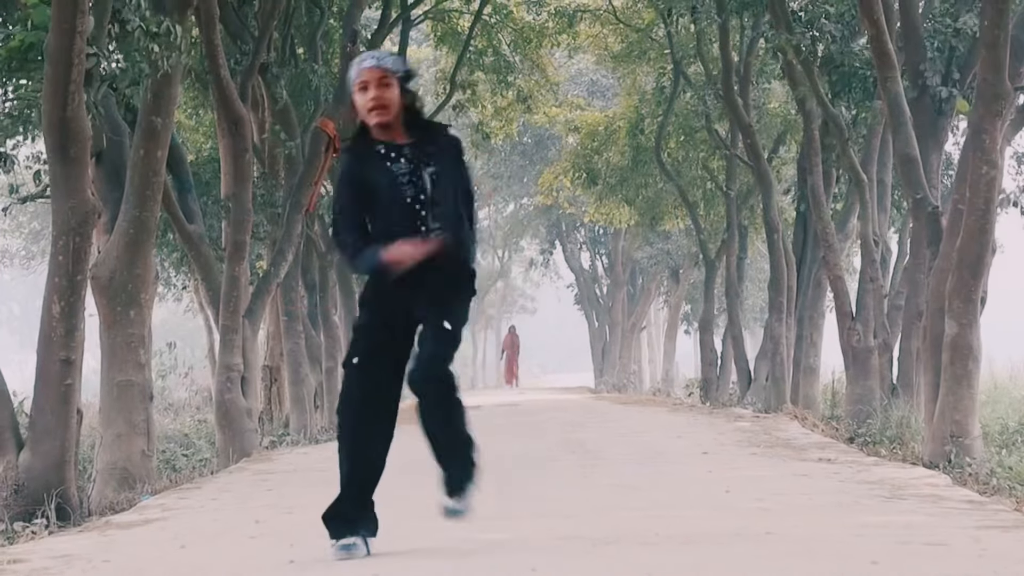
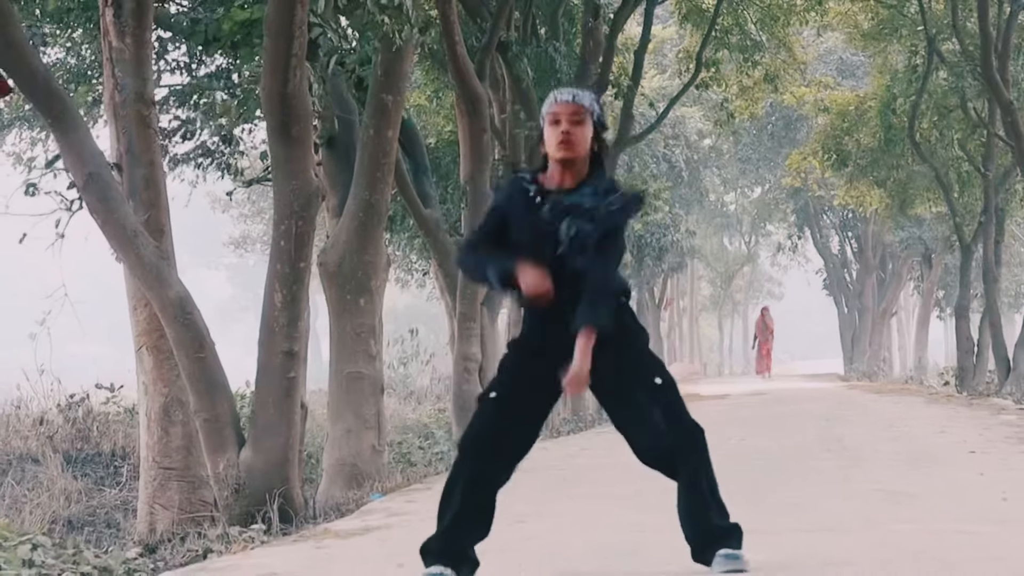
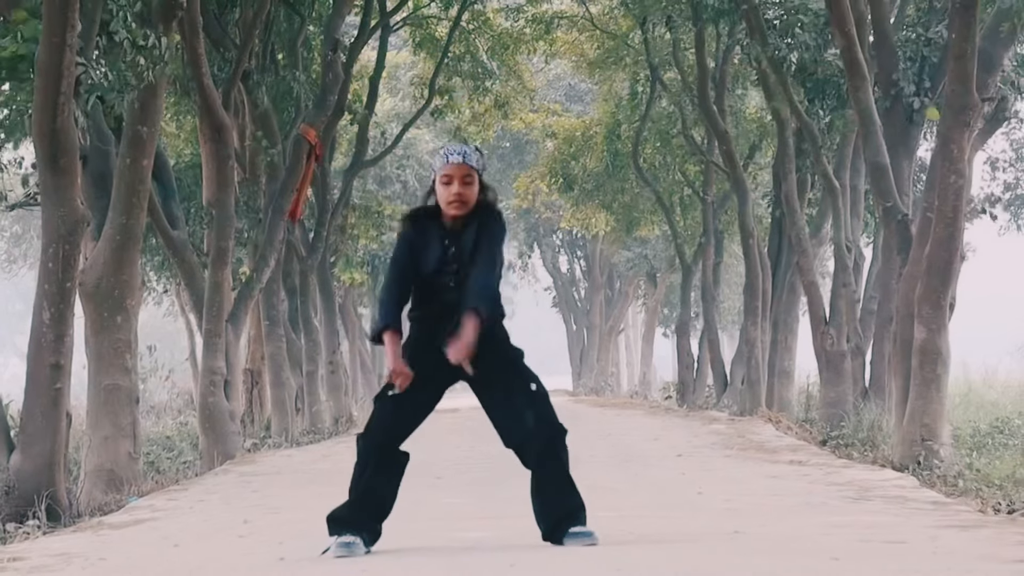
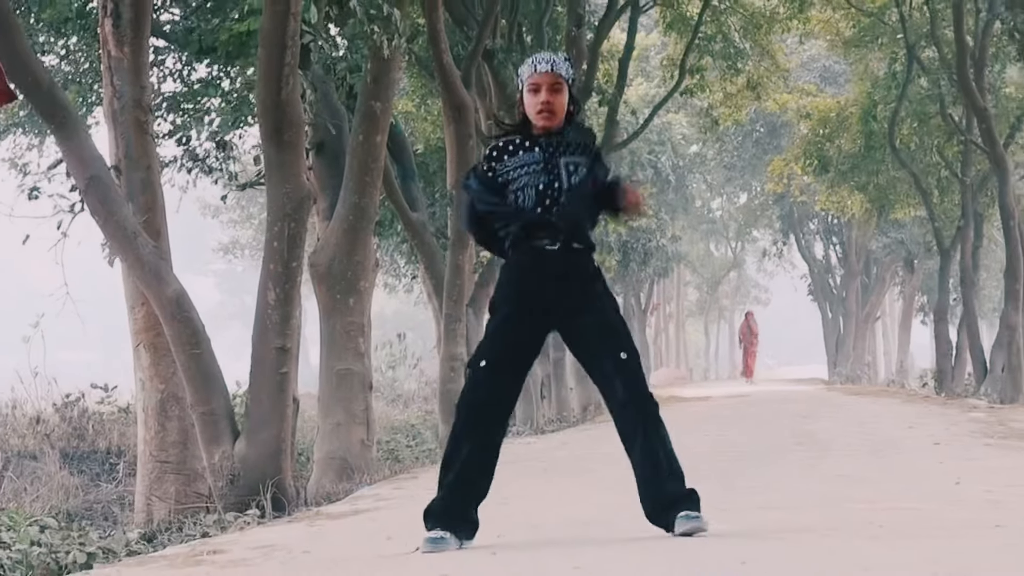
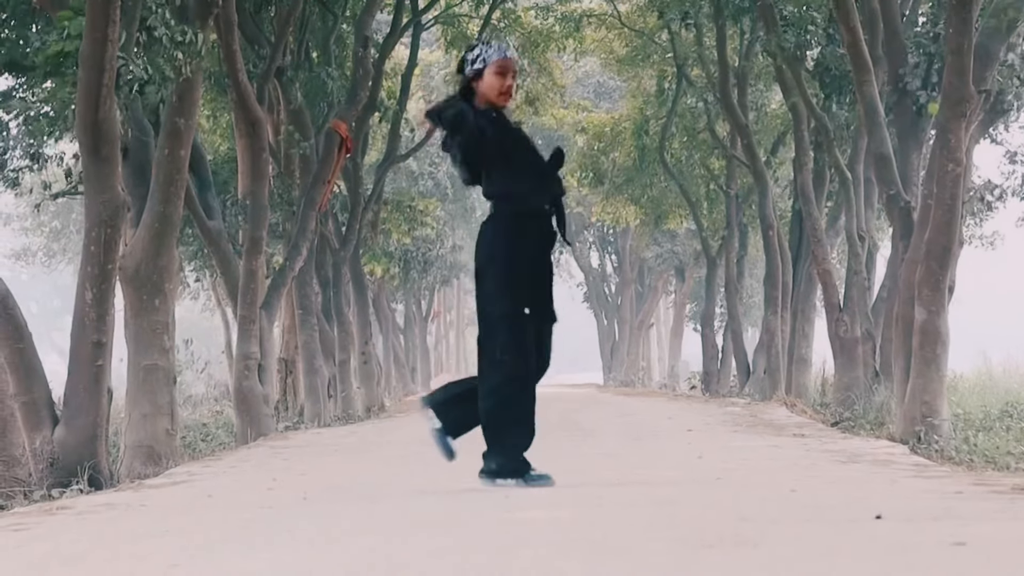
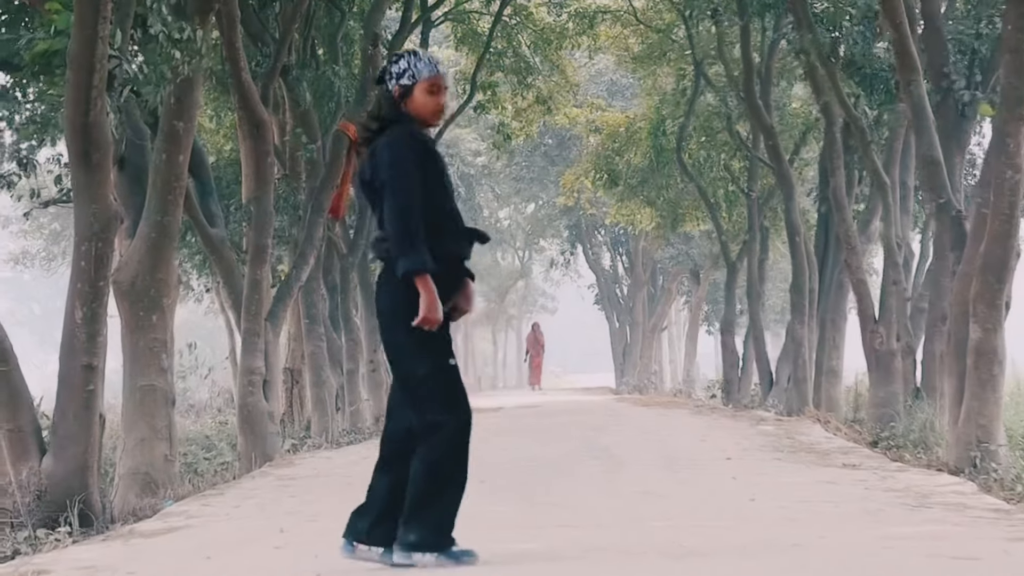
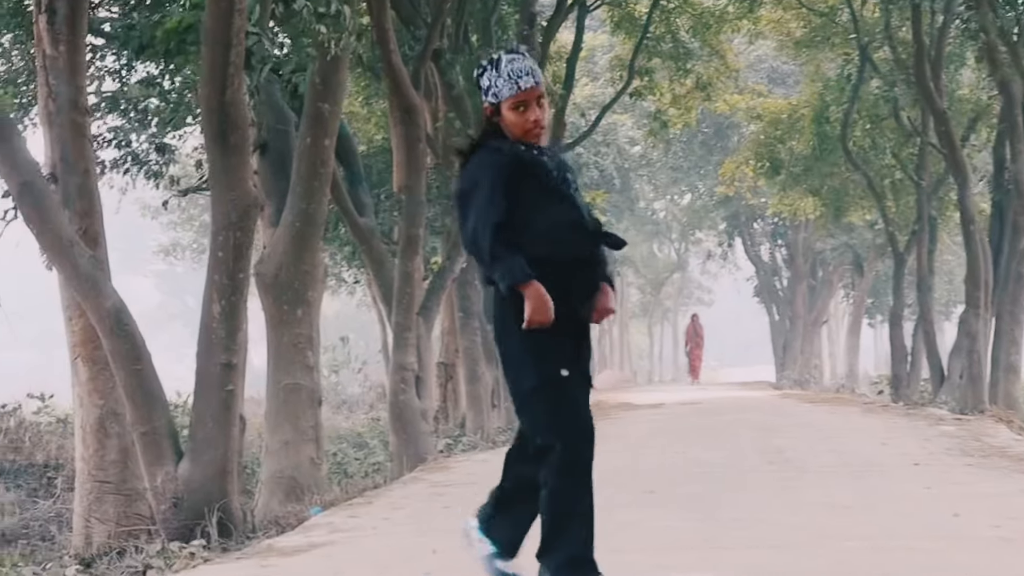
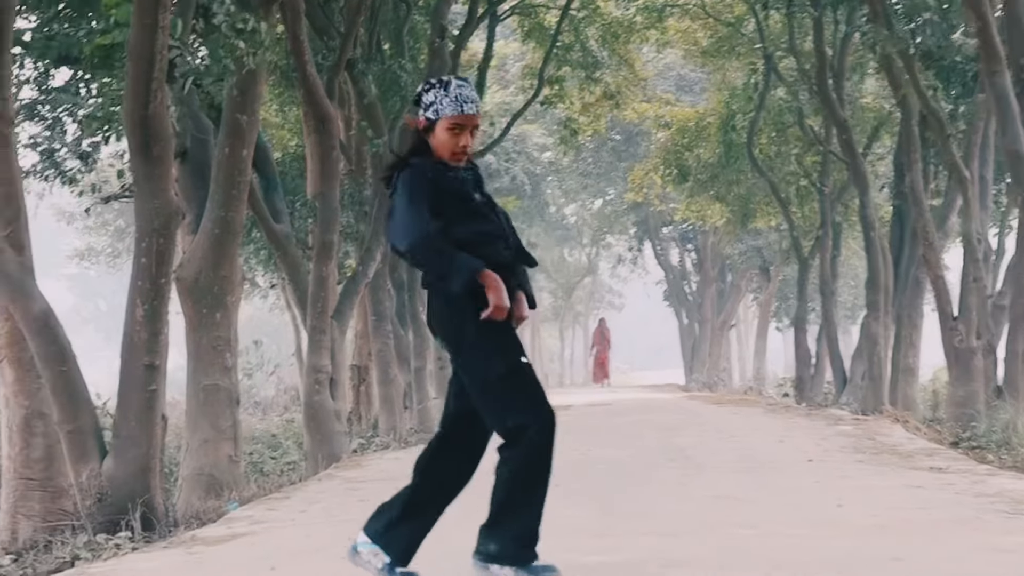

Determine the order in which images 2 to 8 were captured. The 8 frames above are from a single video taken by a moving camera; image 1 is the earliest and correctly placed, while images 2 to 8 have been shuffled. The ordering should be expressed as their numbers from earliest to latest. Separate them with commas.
3, 5, 6, 8, 7, 2, 4
